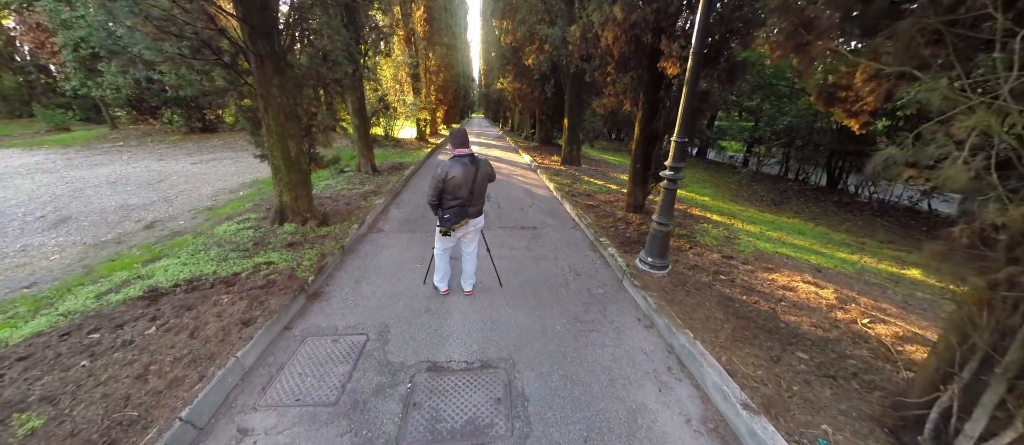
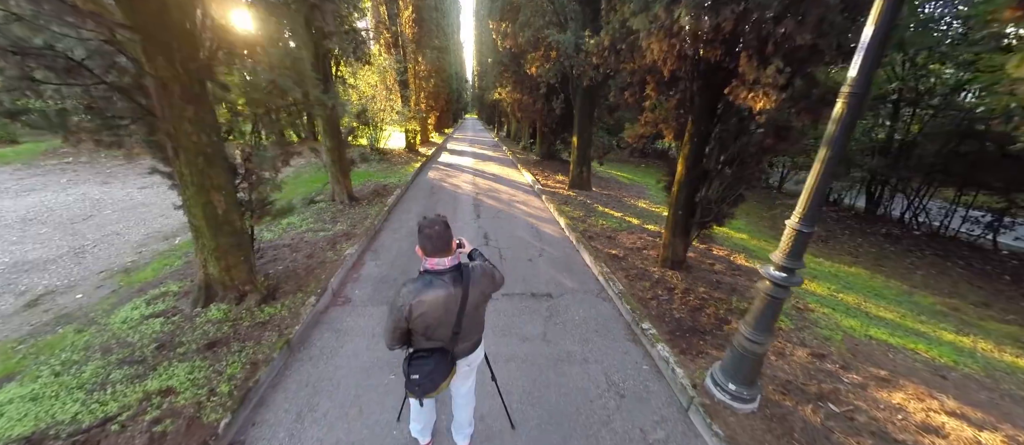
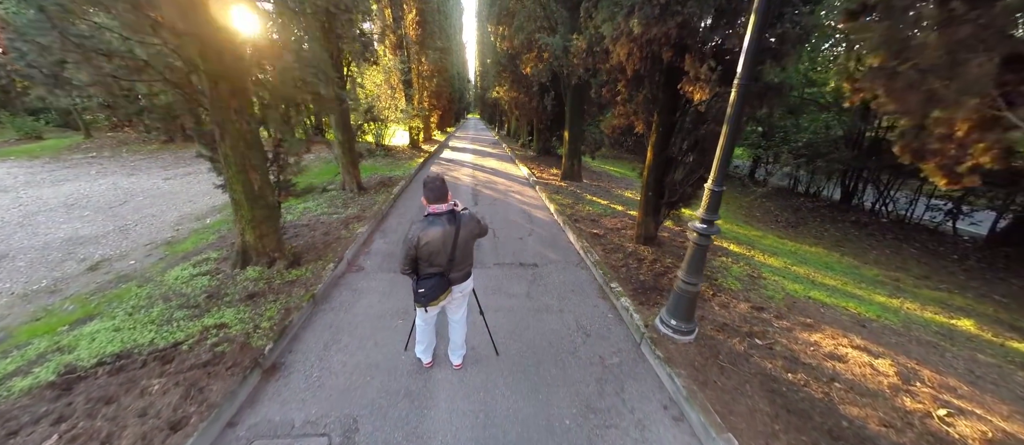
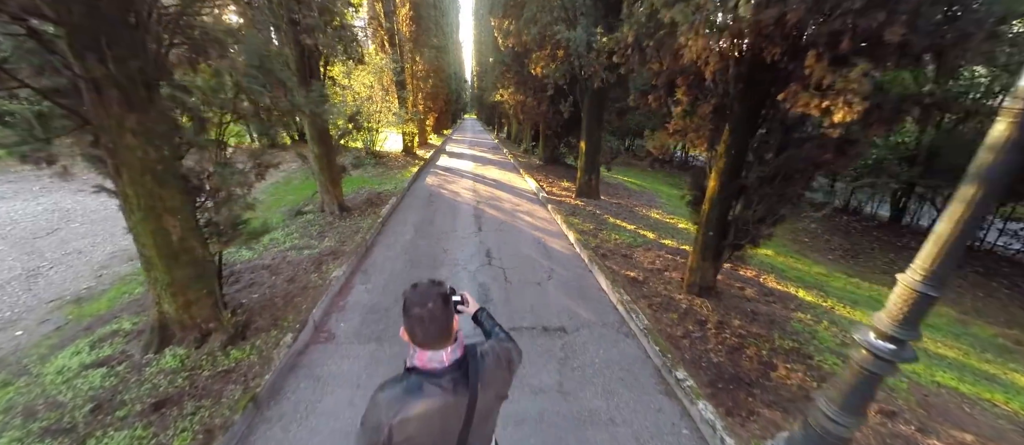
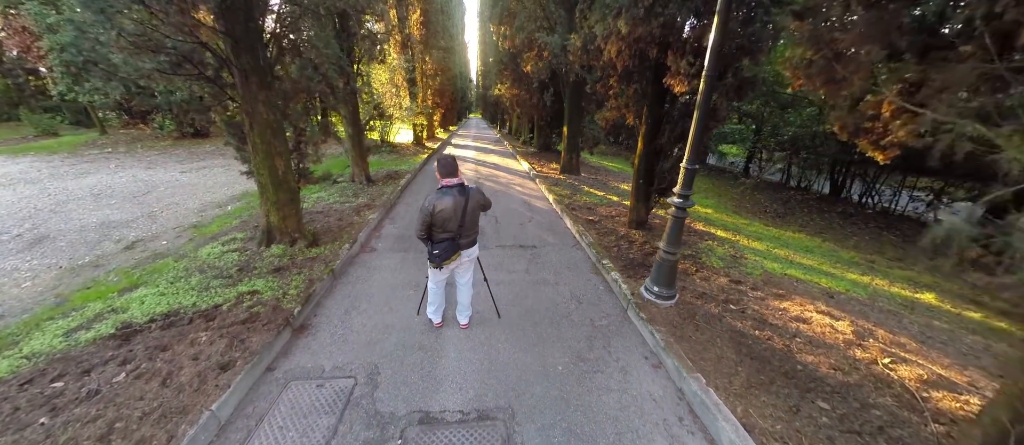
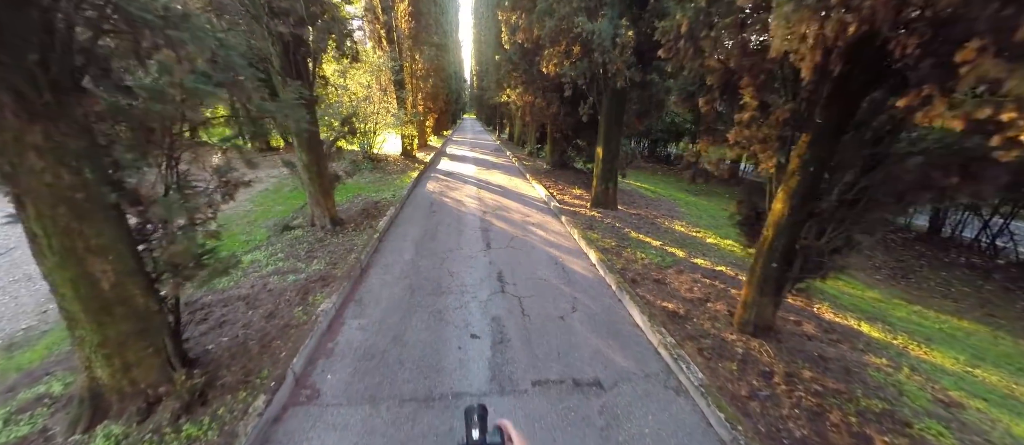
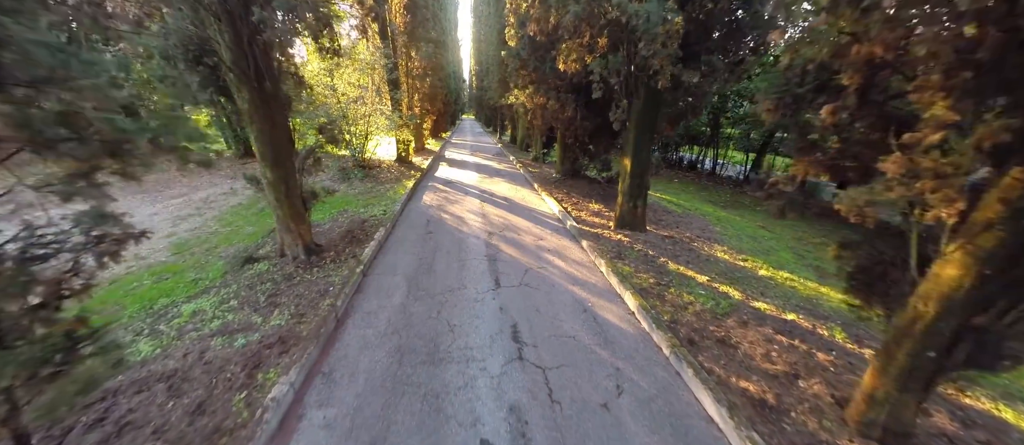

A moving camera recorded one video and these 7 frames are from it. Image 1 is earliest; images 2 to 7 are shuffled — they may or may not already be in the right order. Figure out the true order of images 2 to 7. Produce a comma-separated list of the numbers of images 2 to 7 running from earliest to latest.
5, 3, 2, 4, 6, 7
